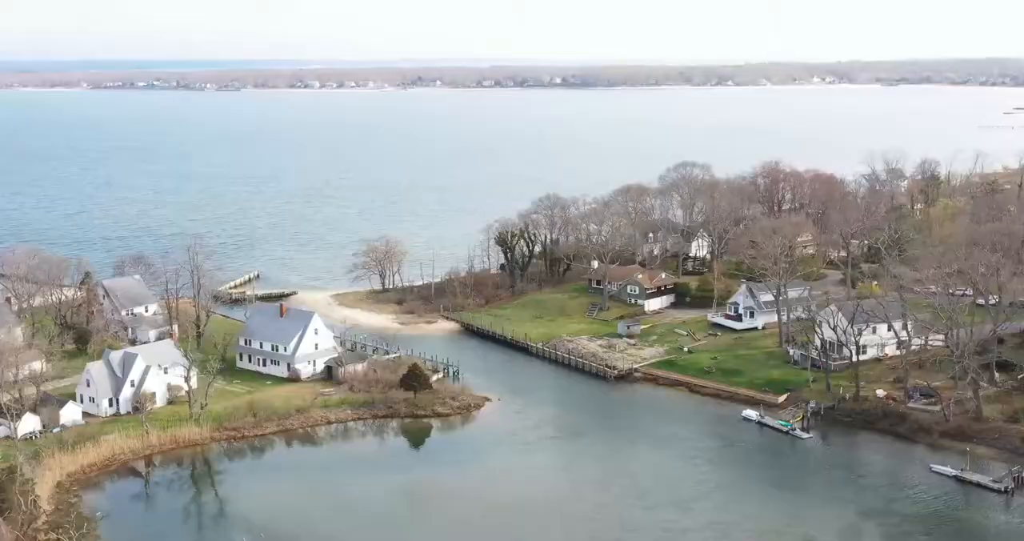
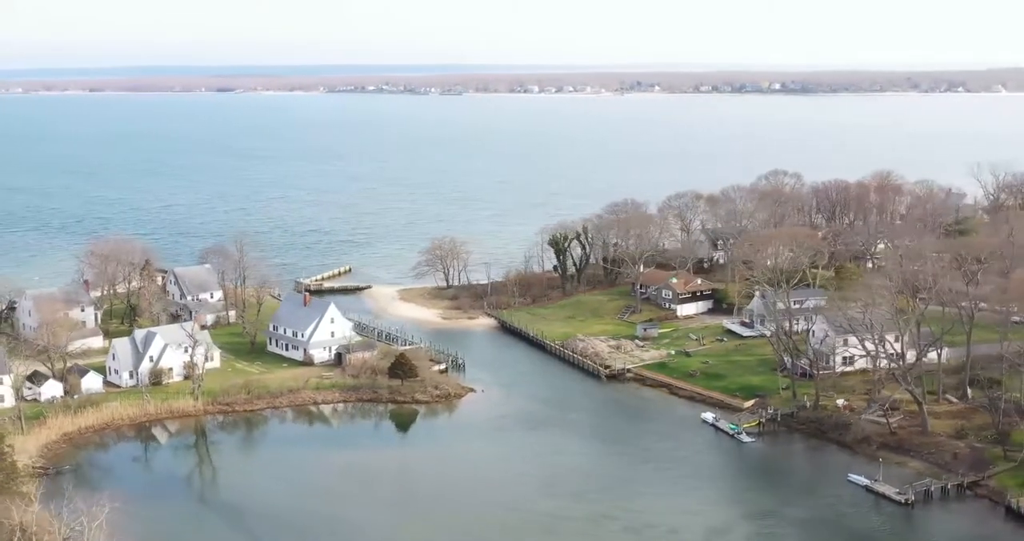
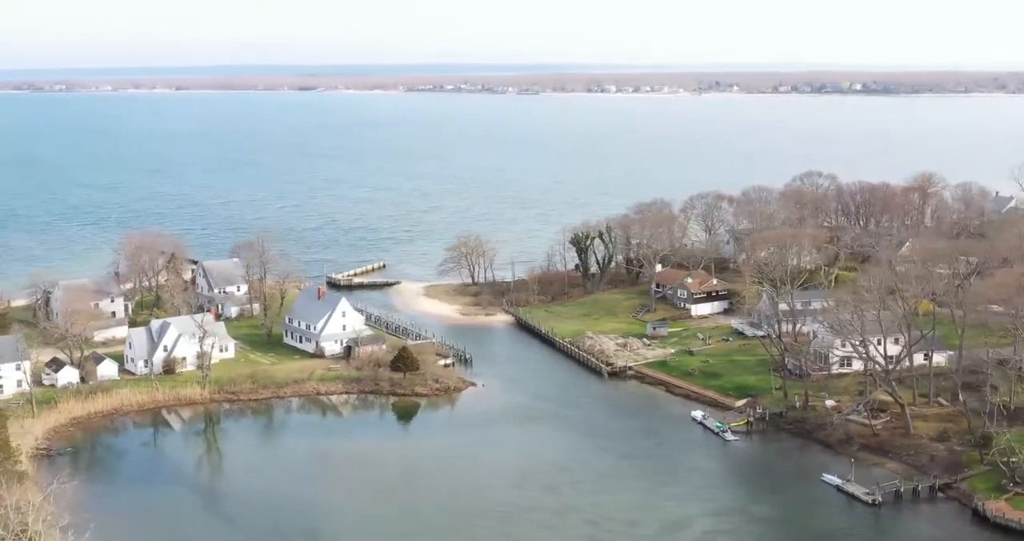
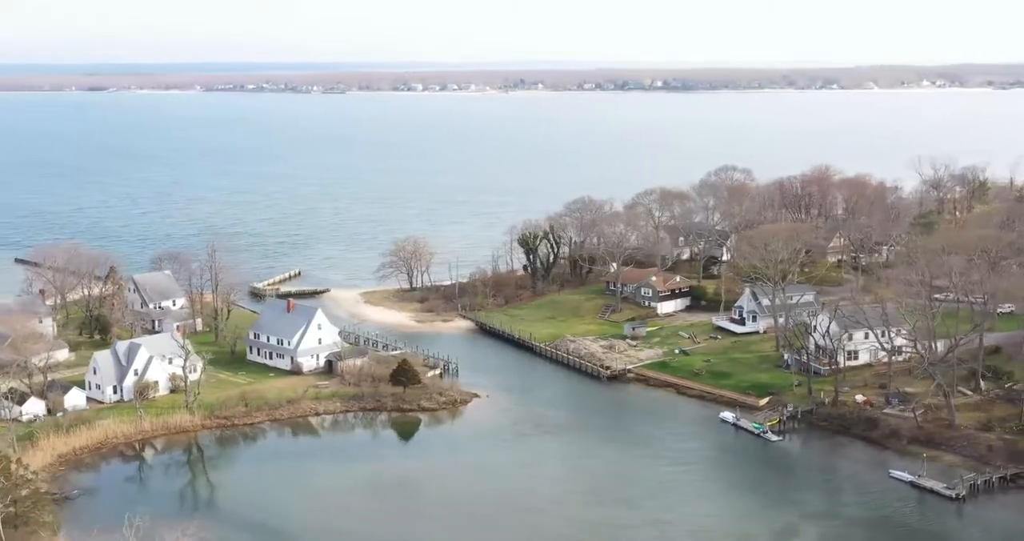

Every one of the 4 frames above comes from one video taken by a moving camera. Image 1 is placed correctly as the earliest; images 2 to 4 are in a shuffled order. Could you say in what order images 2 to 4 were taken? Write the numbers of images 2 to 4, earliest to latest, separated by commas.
4, 2, 3
